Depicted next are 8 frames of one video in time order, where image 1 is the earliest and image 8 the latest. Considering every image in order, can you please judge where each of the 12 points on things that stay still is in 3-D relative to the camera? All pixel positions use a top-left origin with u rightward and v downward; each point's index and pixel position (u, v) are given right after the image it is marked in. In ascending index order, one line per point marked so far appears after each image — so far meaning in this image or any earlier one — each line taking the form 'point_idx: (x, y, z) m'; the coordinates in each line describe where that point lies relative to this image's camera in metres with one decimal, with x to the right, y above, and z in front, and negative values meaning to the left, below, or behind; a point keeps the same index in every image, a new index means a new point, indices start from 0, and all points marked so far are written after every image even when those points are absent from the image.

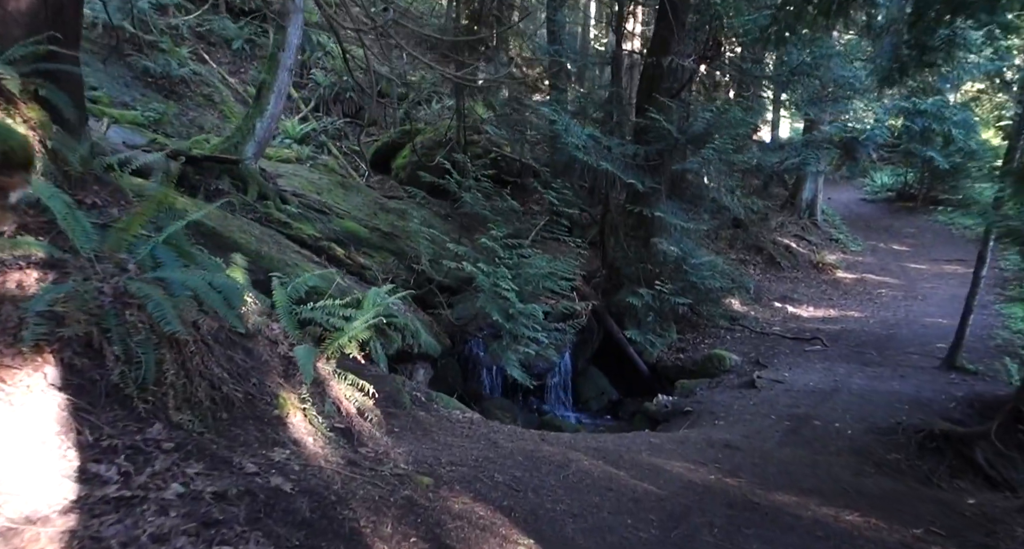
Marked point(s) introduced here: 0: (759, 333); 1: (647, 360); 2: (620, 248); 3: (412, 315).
0: (+5.2, -1.2, +15.2) m
1: (+2.6, -1.7, +14.3) m
2: (+2.2, +0.5, +14.6) m
3: (-1.5, -0.6, +10.6) m
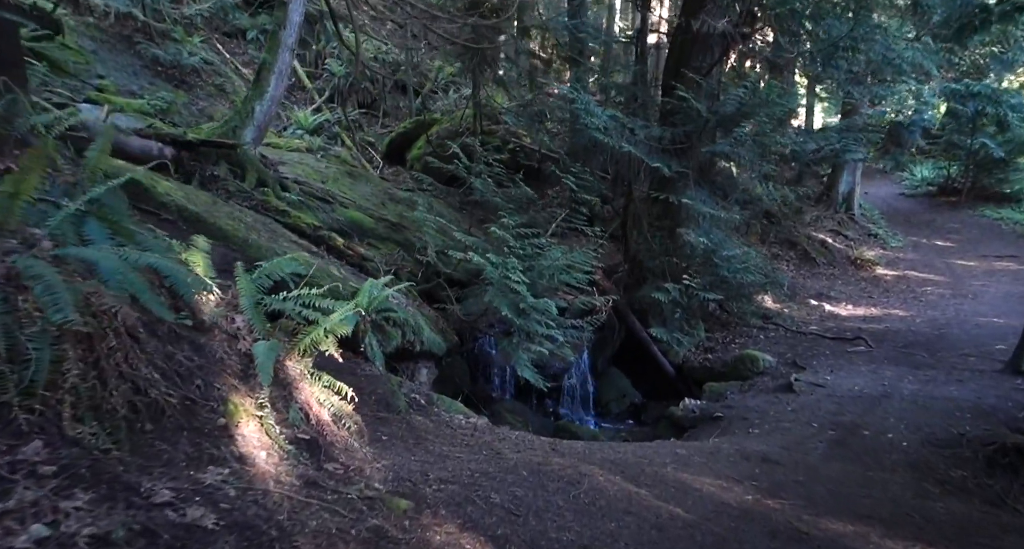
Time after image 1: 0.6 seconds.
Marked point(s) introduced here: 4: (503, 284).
0: (+5.6, -1.1, +14.1) m
1: (+2.9, -1.6, +13.4) m
2: (+2.5, +0.6, +13.7) m
3: (-1.3, -0.5, +9.8) m
4: (-0.2, -0.1, +9.7) m
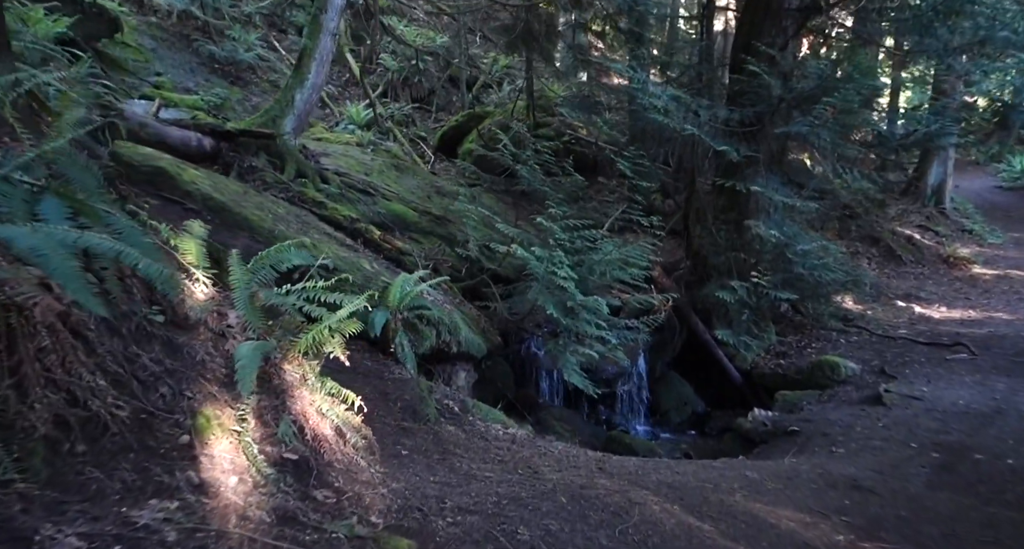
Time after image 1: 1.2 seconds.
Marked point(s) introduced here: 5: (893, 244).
0: (+6.5, -1.0, +12.8) m
1: (+3.8, -1.5, +12.2) m
2: (+3.4, +0.7, +12.6) m
3: (-0.7, -0.4, +9.0) m
4: (+0.4, -0.1, +8.9) m
5: (+9.3, +0.7, +17.8) m
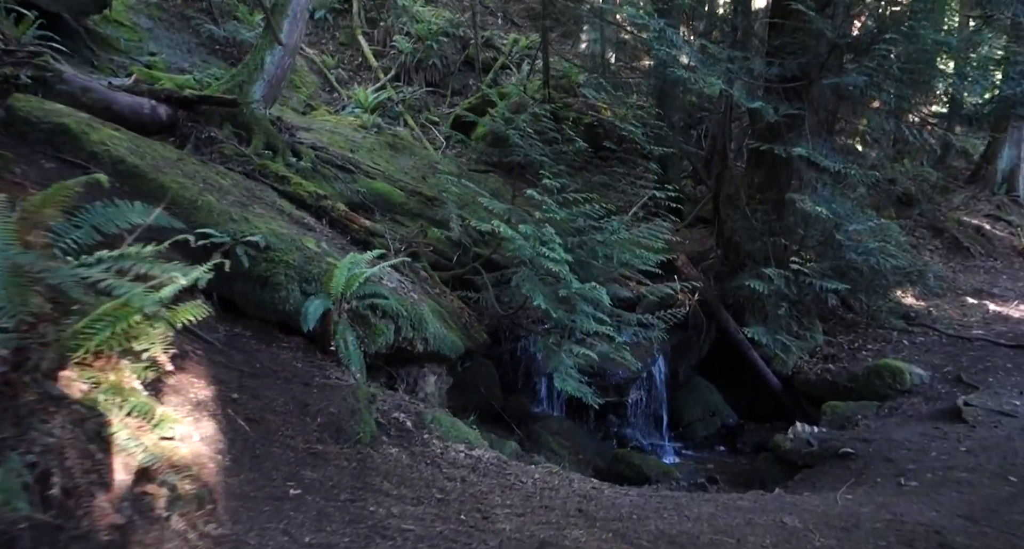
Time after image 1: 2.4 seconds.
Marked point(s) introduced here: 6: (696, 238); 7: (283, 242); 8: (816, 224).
0: (+6.5, -0.9, +10.8) m
1: (+3.8, -1.4, +10.4) m
2: (+3.4, +0.8, +10.8) m
3: (-0.9, -0.3, +7.5) m
4: (+0.3, +0.1, +7.3) m
5: (+9.5, +0.9, +15.7) m
6: (+3.6, +0.7, +14.3) m
7: (-2.0, +0.3, +6.4) m
8: (+4.1, +0.7, +9.9) m
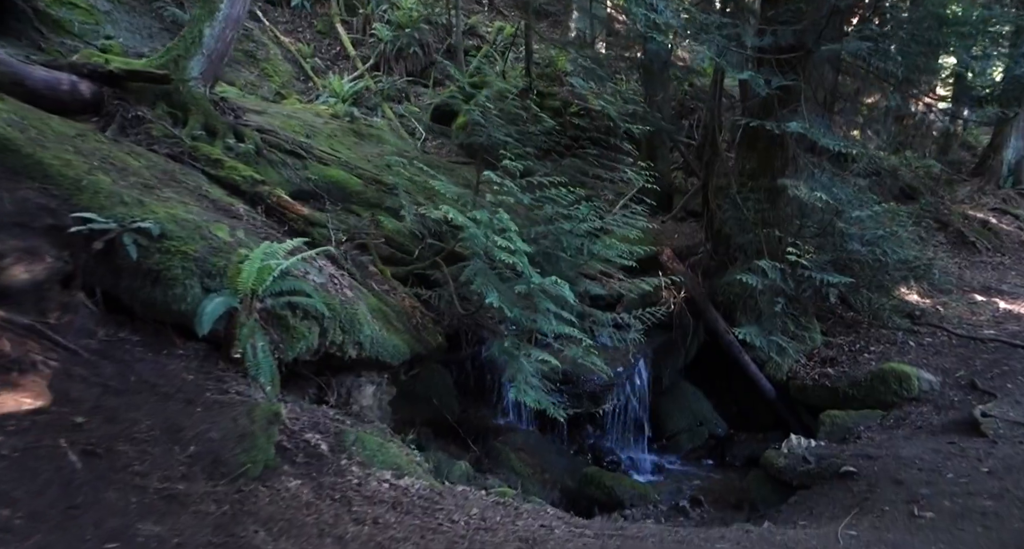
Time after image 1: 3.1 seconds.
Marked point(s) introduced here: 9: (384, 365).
0: (+6.1, -0.8, +9.9) m
1: (+3.3, -1.3, +9.5) m
2: (+3.0, +0.9, +9.8) m
3: (-1.3, -0.2, +6.5) m
4: (-0.2, +0.2, +6.3) m
5: (+9.1, +0.9, +14.8) m
6: (+3.1, +0.7, +13.4) m
7: (-2.4, +0.3, +5.4) m
8: (+3.6, +0.7, +8.9) m
9: (-1.1, -0.8, +6.3) m
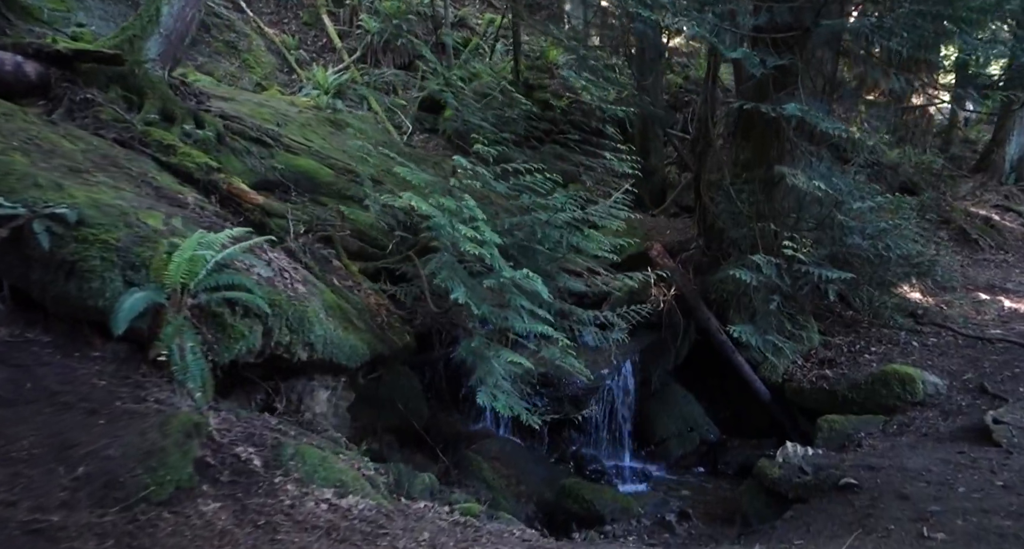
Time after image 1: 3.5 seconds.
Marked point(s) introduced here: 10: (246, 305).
0: (+5.8, -0.8, +9.4) m
1: (+3.1, -1.3, +8.9) m
2: (+2.7, +0.9, +9.3) m
3: (-1.5, -0.2, +5.9) m
4: (-0.4, +0.2, +5.7) m
5: (+8.8, +1.0, +14.2) m
6: (+2.8, +0.8, +12.8) m
7: (-2.7, +0.4, +4.8) m
8: (+3.4, +0.8, +8.4) m
9: (-1.3, -0.7, +5.7) m
10: (-1.8, -0.2, +4.9) m
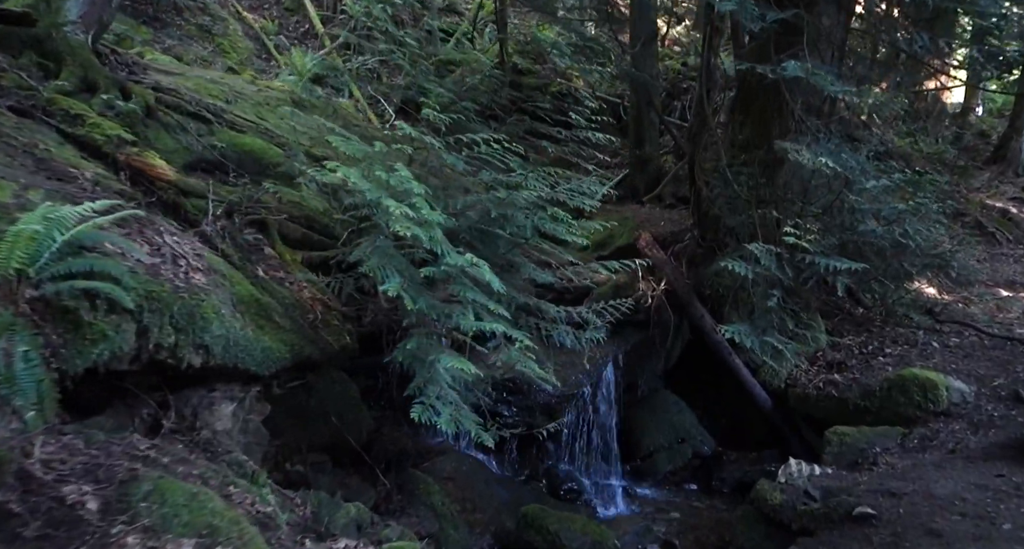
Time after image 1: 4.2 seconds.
0: (+5.5, -0.7, +8.3) m
1: (+2.7, -1.2, +7.9) m
2: (+2.4, +1.0, +8.3) m
3: (-1.9, -0.1, +4.9) m
4: (-0.7, +0.3, +4.7) m
5: (+8.5, +1.1, +13.2) m
6: (+2.5, +0.9, +11.8) m
7: (-3.0, +0.5, +3.8) m
8: (+3.0, +0.9, +7.3) m
9: (-1.7, -0.6, +4.7) m
10: (-2.1, -0.1, +3.9) m
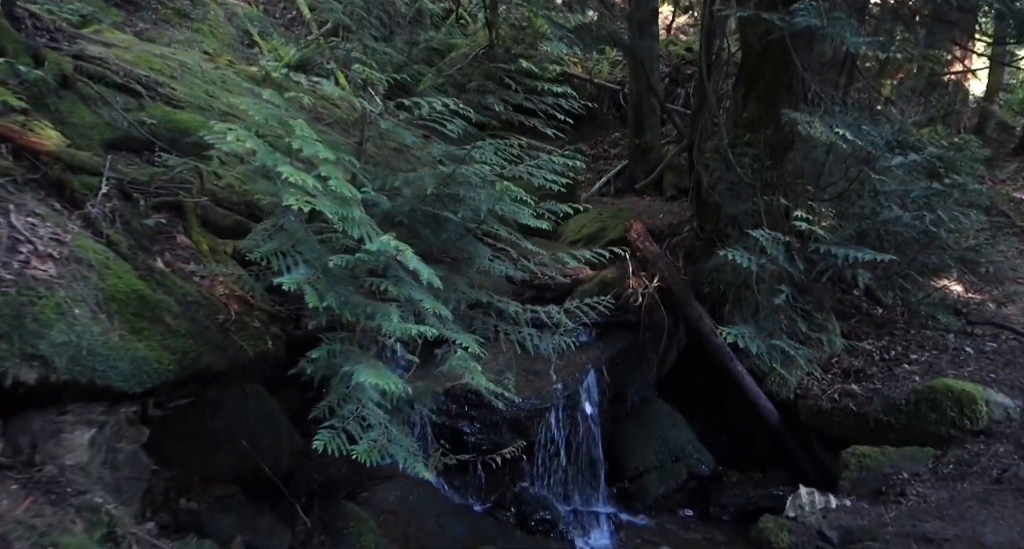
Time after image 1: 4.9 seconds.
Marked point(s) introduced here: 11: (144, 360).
0: (+5.2, -0.6, +7.3) m
1: (+2.5, -1.1, +6.9) m
2: (+2.1, +1.1, +7.2) m
3: (-2.2, 0.0, +3.9) m
4: (-1.1, +0.3, +3.7) m
5: (+8.2, +1.1, +12.1) m
6: (+2.2, +1.0, +10.7) m
7: (-3.3, +0.5, +2.8) m
8: (+2.7, +0.9, +6.3) m
9: (-2.0, -0.6, +3.7) m
10: (-2.5, -0.1, +2.9) m
11: (-1.9, -0.4, +3.9) m
